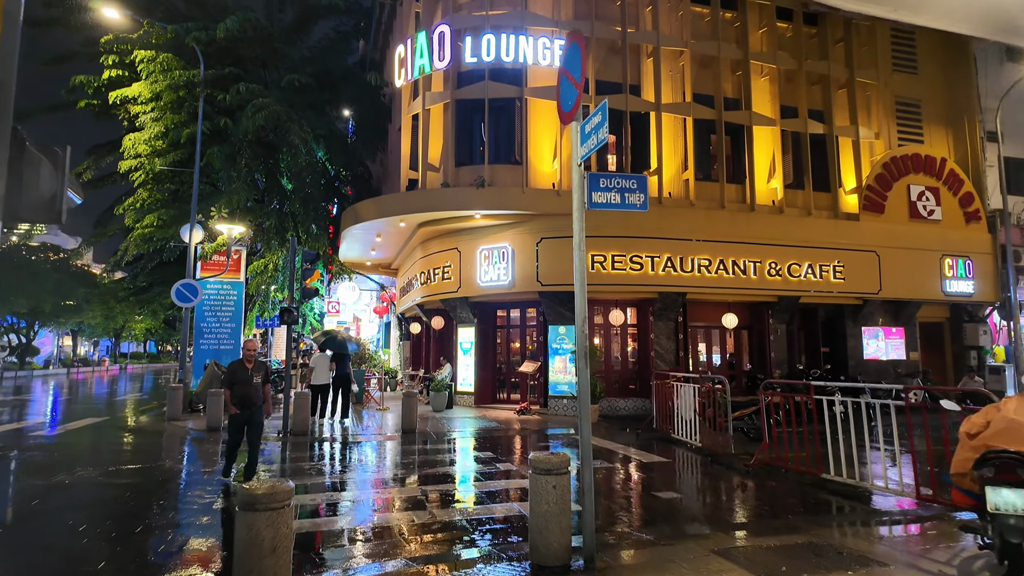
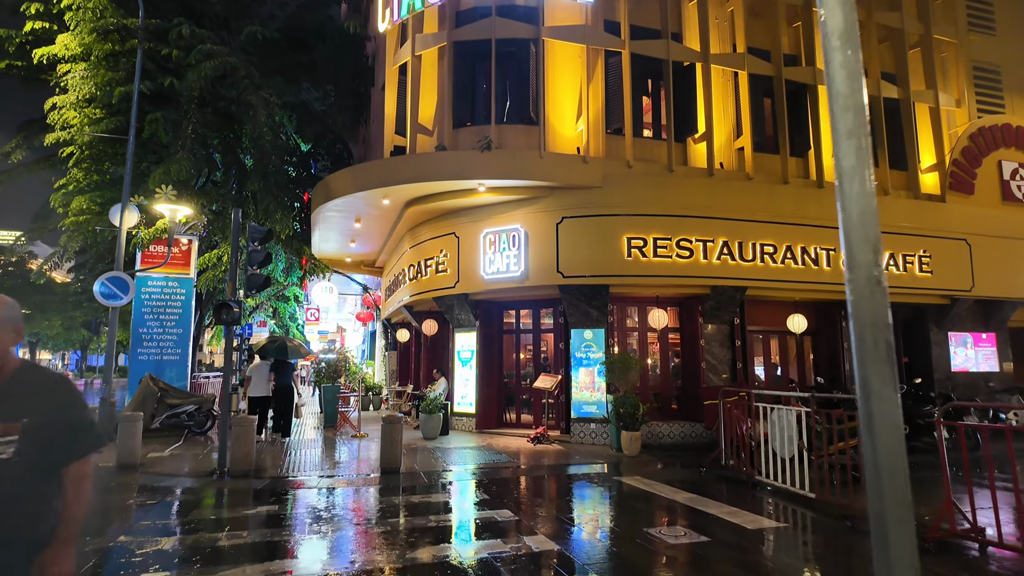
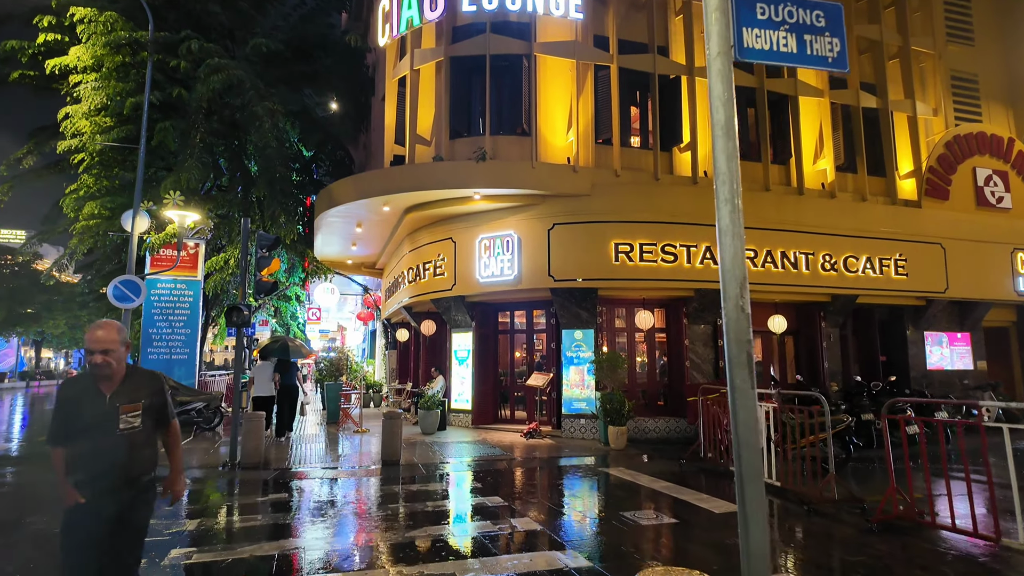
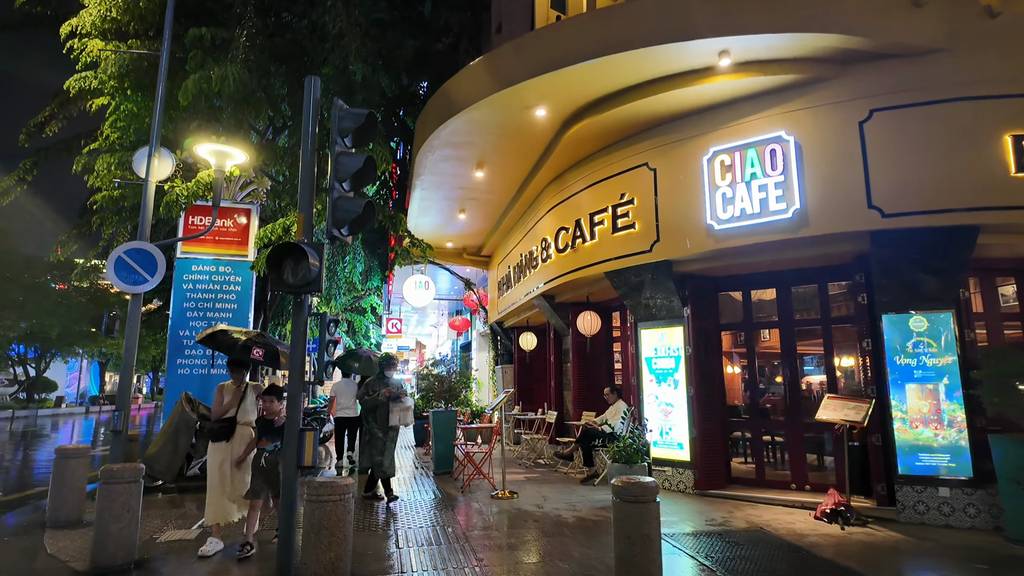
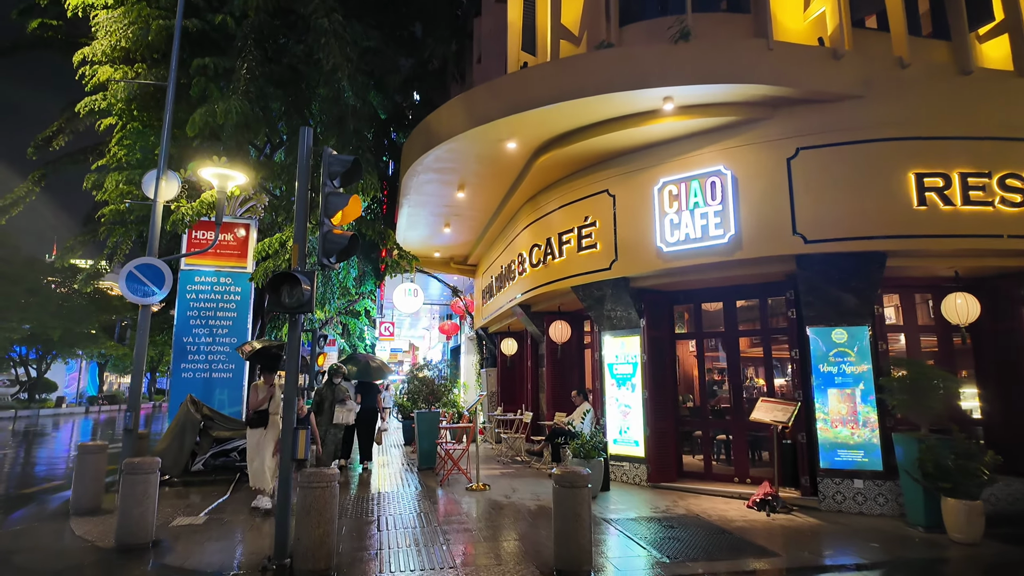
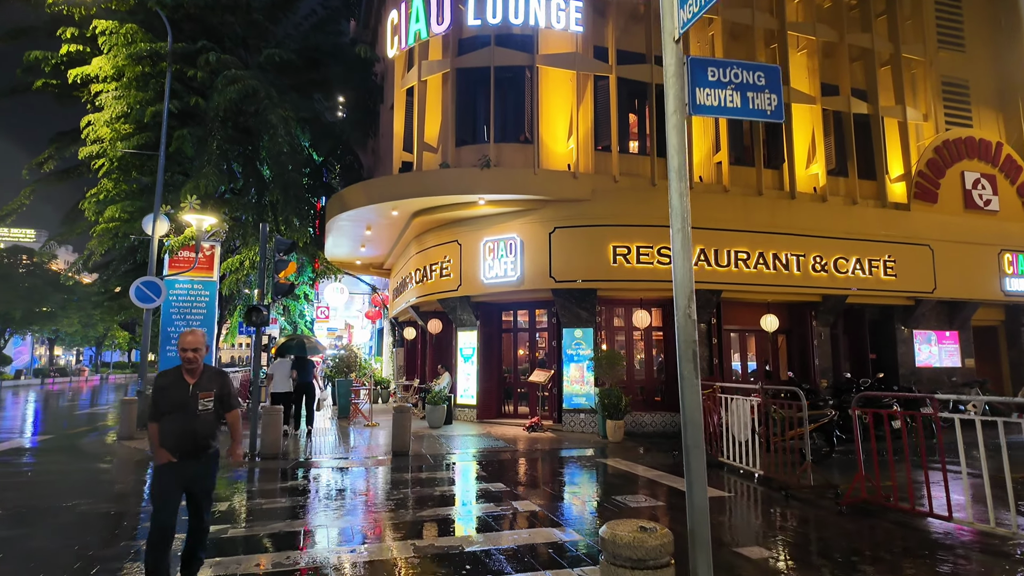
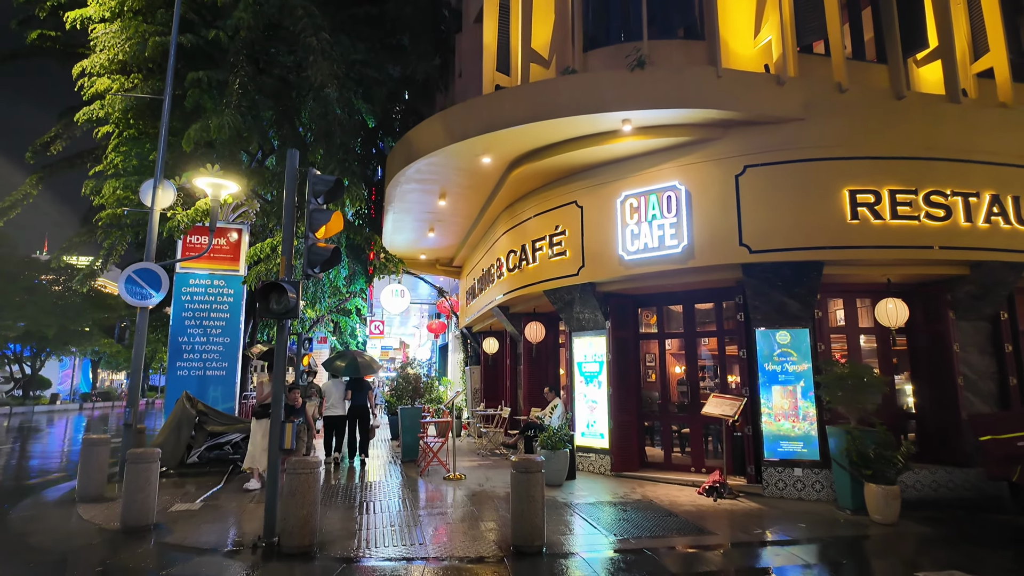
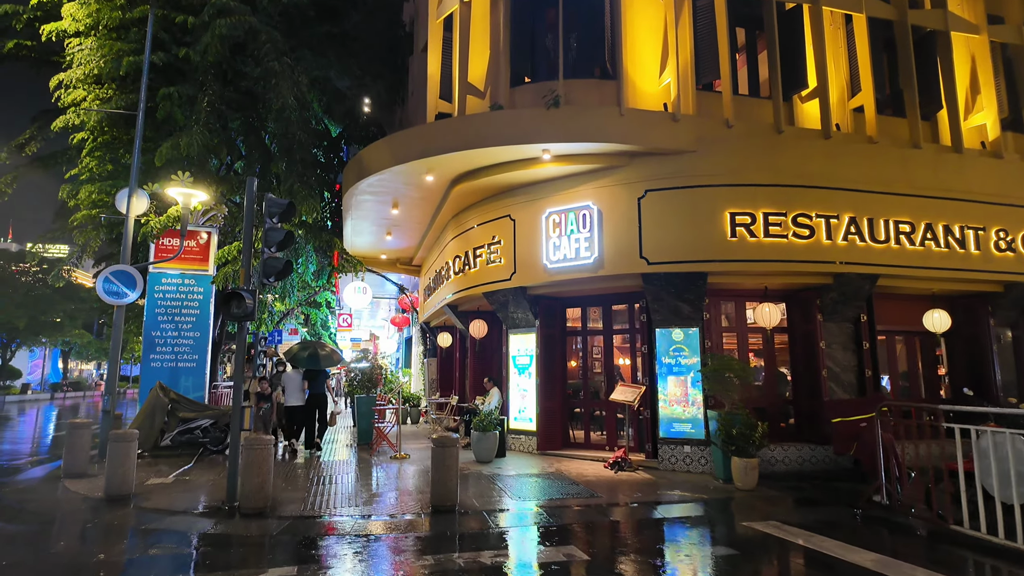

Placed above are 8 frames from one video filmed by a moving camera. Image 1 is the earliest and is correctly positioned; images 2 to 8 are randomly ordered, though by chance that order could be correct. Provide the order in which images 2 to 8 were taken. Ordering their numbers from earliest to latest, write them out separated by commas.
6, 3, 2, 8, 7, 5, 4
